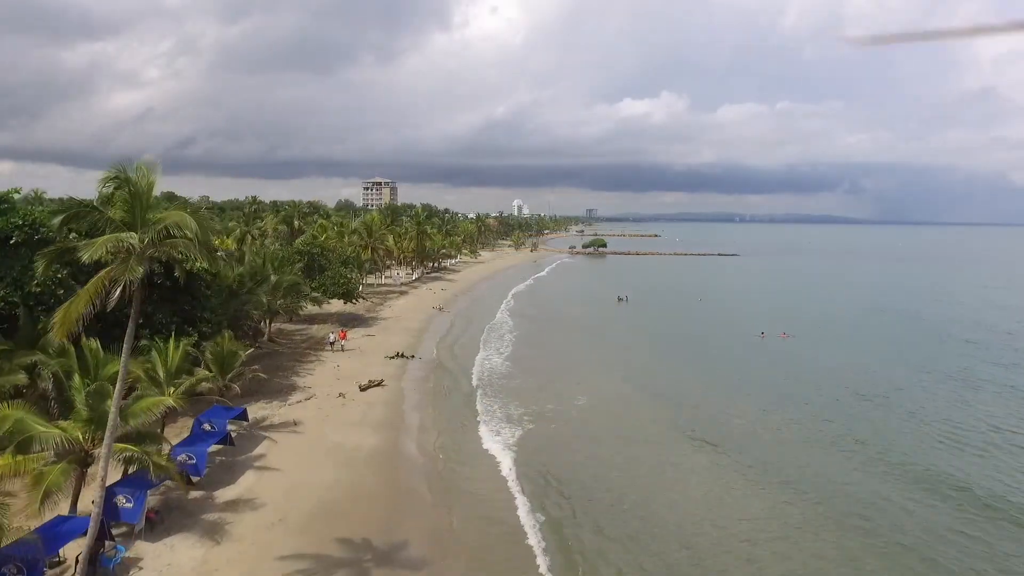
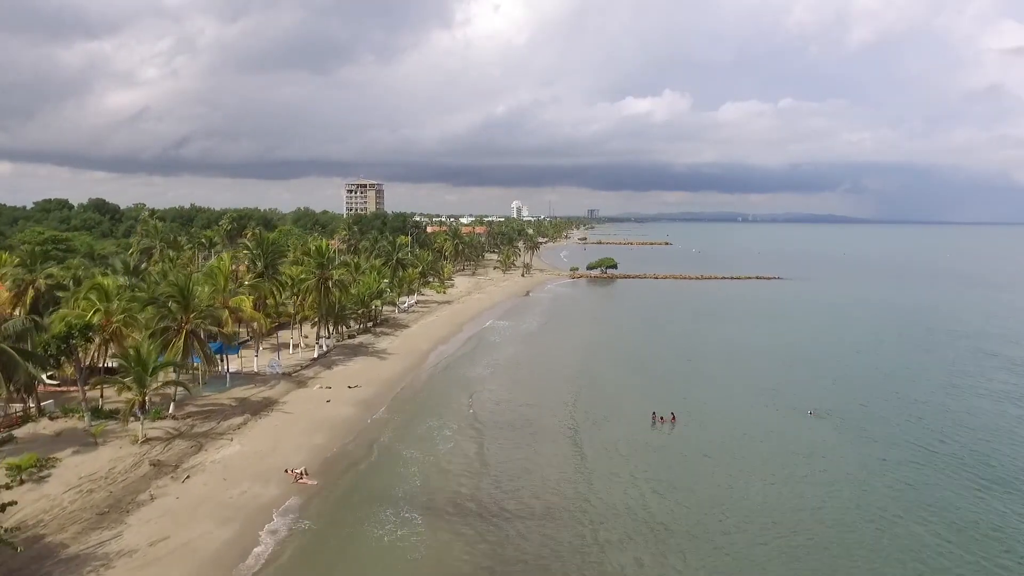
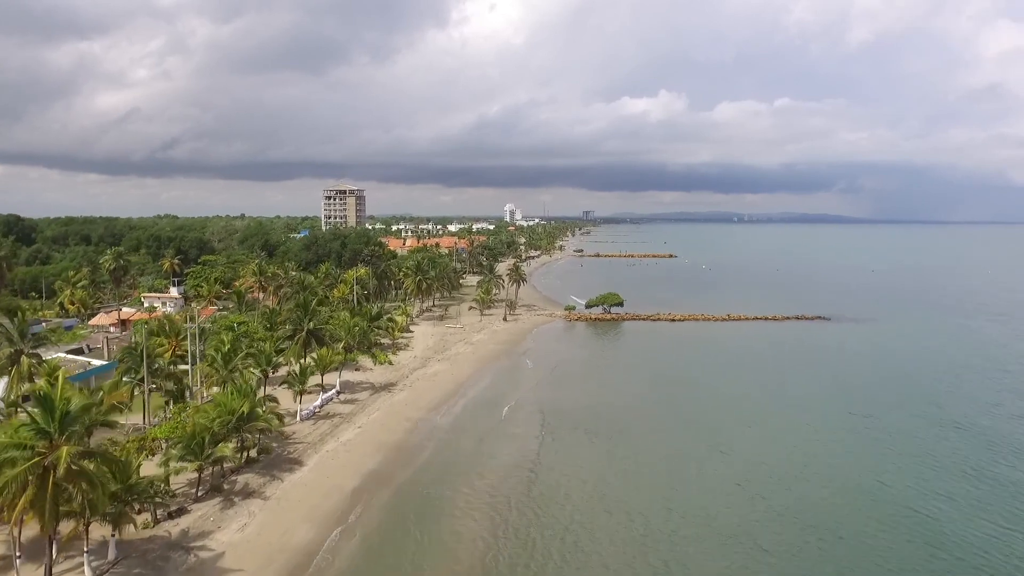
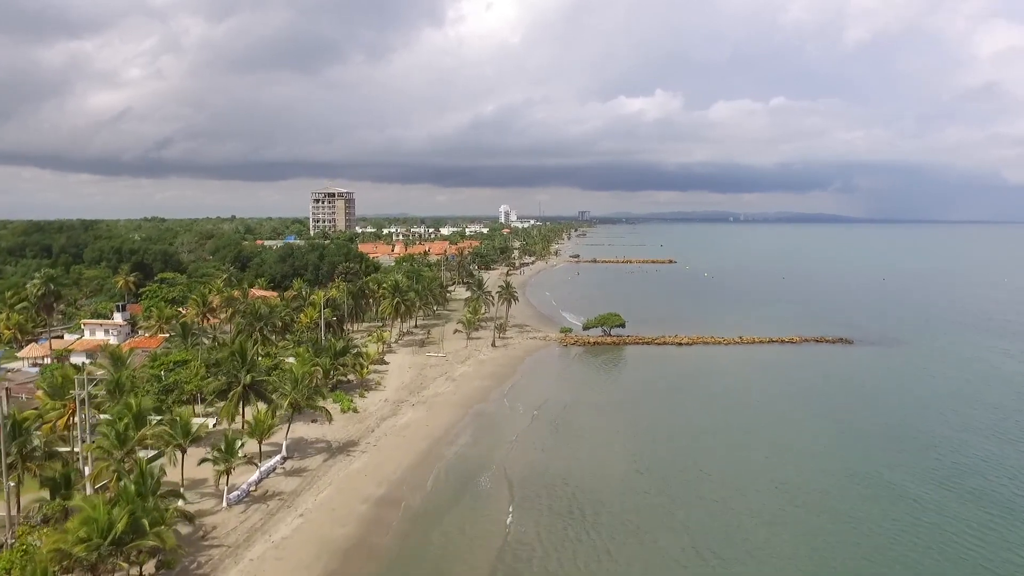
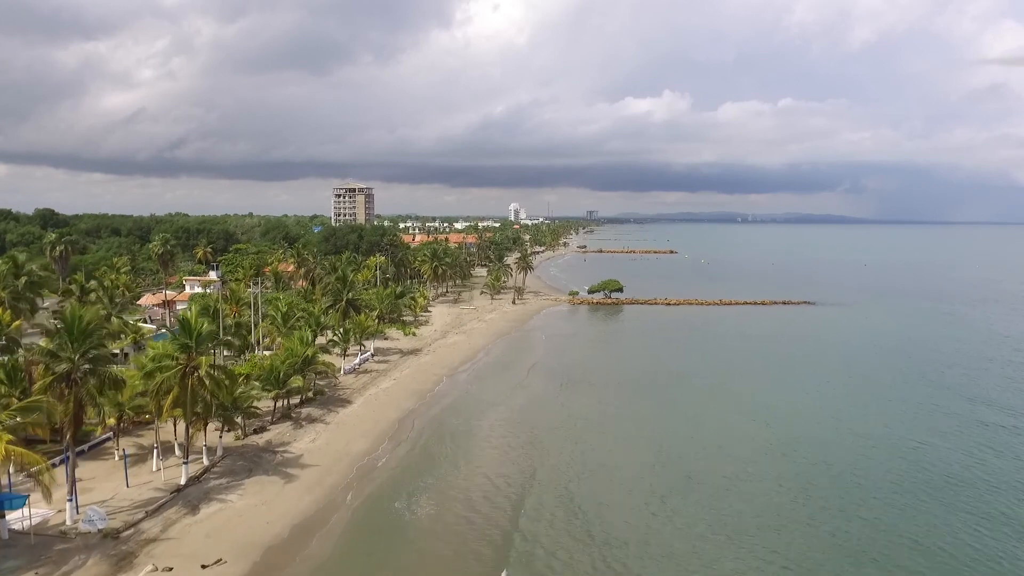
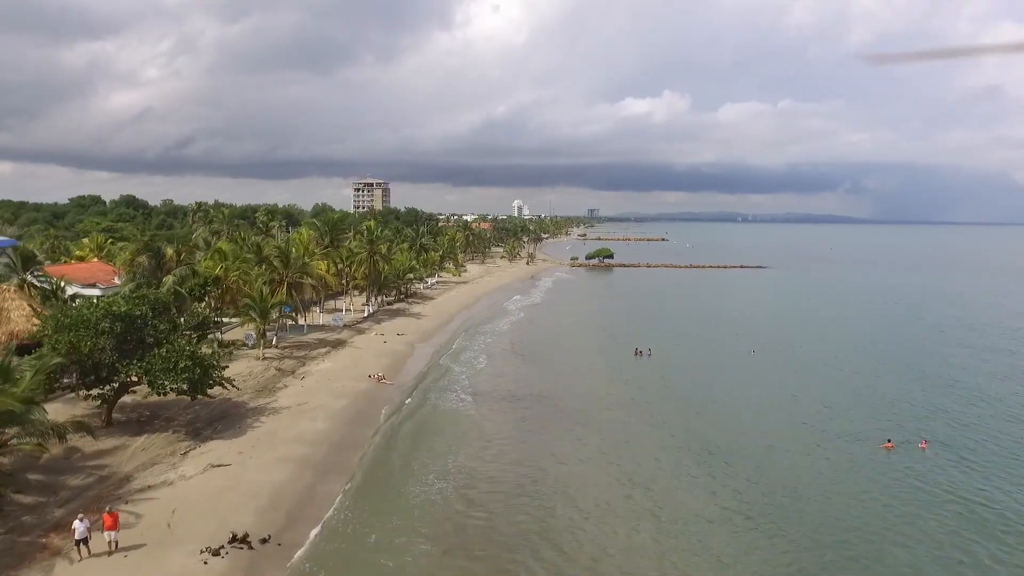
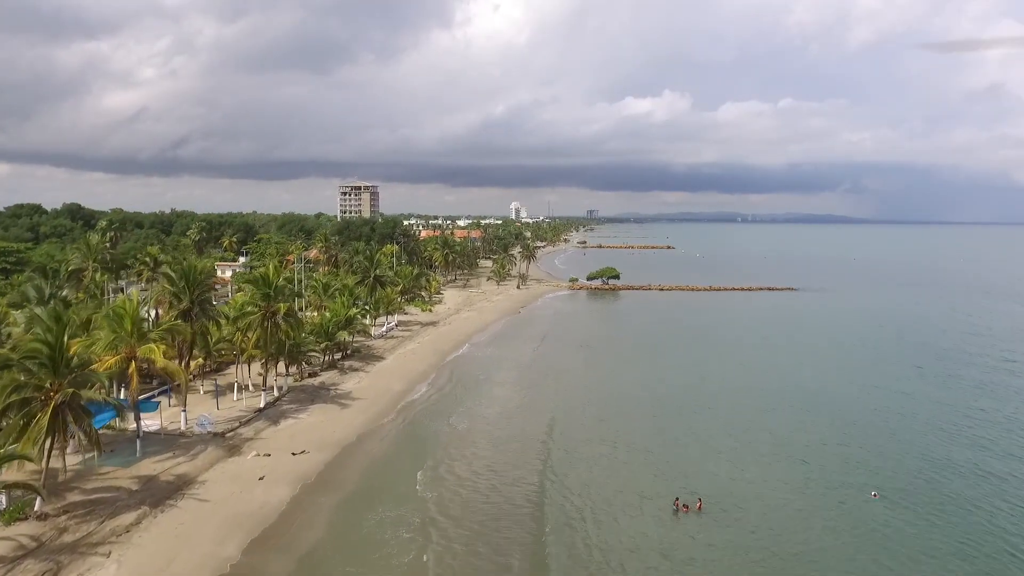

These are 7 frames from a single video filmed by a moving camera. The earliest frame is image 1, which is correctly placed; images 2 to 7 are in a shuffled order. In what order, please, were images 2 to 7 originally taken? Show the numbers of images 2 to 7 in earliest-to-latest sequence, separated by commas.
6, 2, 7, 5, 3, 4
